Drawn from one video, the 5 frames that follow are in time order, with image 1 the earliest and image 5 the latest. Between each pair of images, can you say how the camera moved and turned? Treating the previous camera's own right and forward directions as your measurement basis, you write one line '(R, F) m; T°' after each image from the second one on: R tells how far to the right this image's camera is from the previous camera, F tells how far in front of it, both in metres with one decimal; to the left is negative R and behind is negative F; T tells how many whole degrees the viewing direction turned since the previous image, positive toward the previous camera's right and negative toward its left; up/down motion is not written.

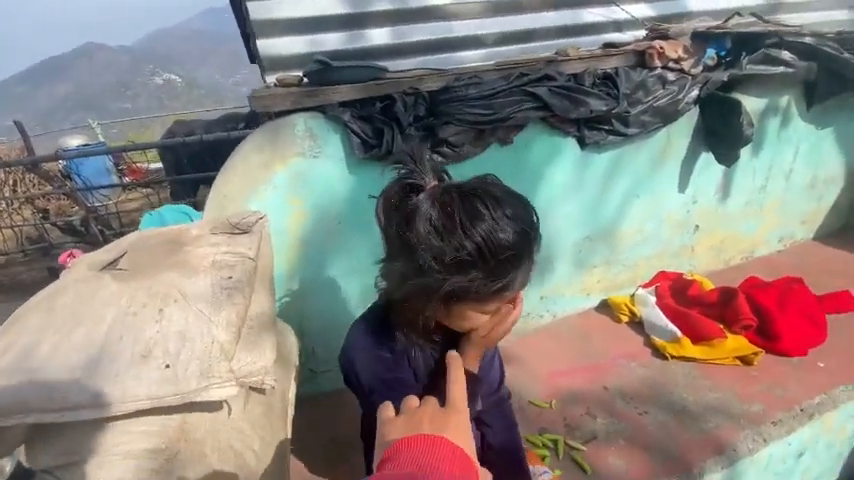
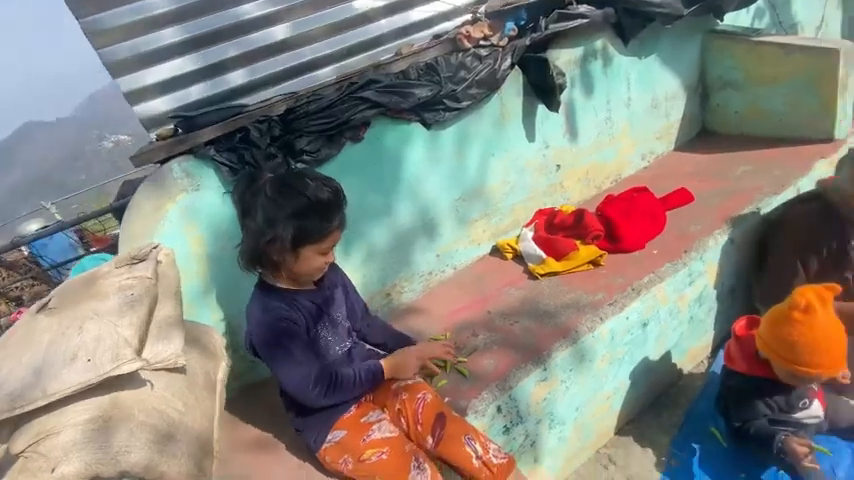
(+0.6, -0.5) m; +1°
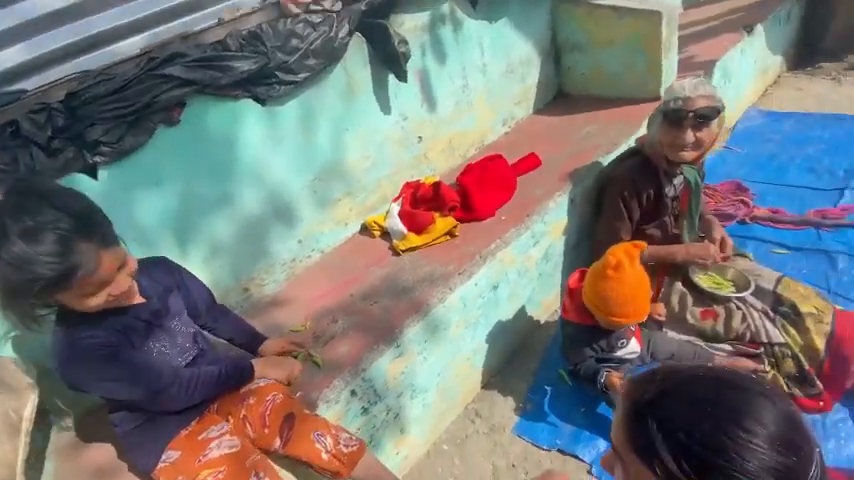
(+0.5, 0.0) m; +10°
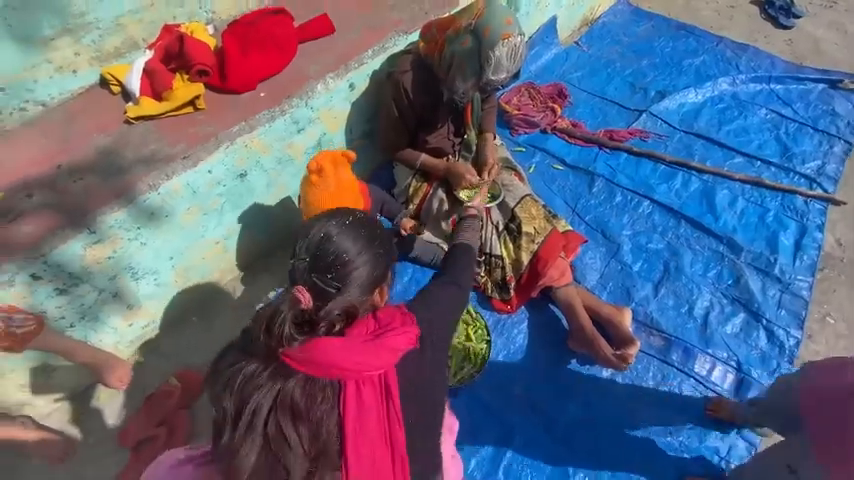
(+1.2, +0.1) m; +11°
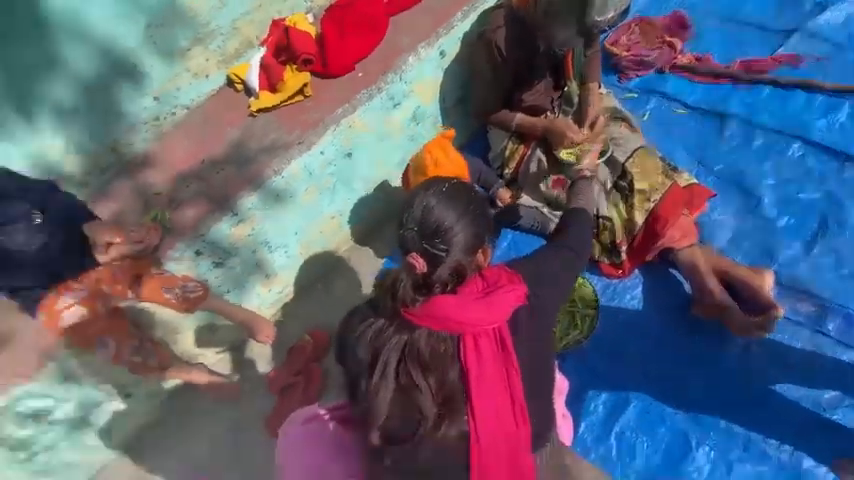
(0.0, 0.0) m; -14°
